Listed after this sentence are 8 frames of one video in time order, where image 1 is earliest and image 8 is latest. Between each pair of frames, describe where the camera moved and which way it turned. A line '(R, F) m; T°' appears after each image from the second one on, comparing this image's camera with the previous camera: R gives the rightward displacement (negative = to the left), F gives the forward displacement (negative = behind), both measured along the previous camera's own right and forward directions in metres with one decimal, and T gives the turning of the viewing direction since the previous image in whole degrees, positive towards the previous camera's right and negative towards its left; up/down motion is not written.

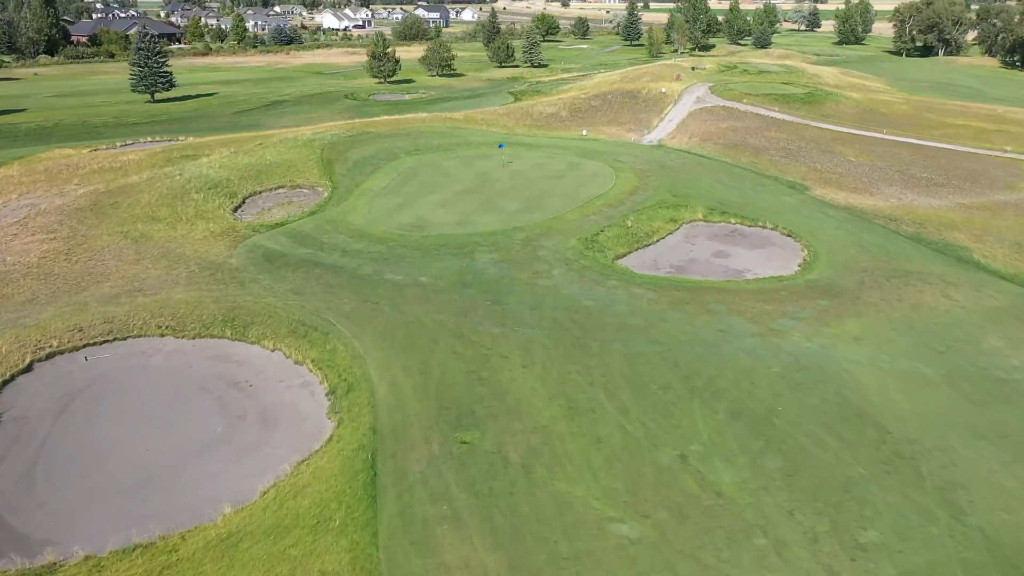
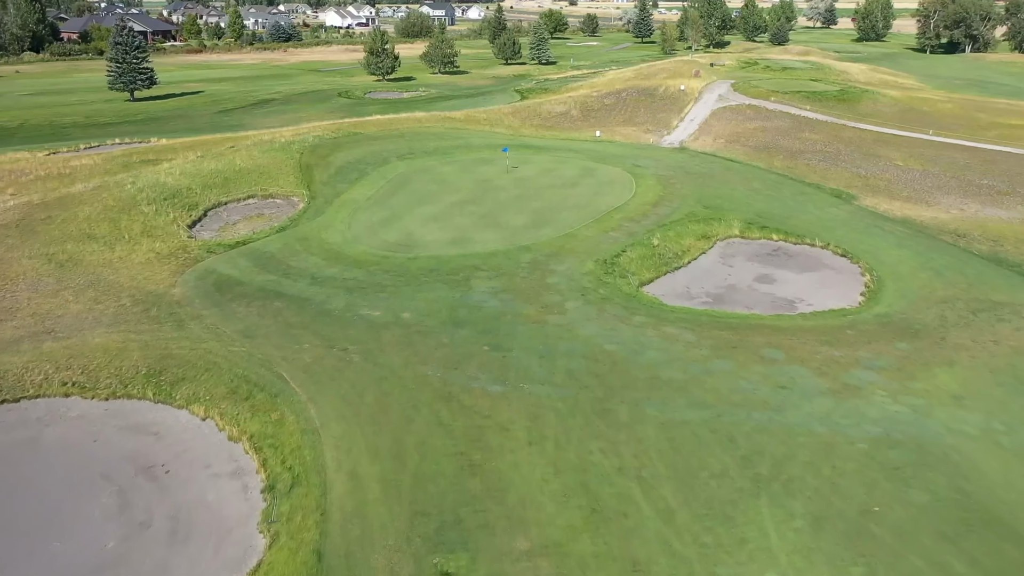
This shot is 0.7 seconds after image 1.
(+0.1, +6.1) m; 0°
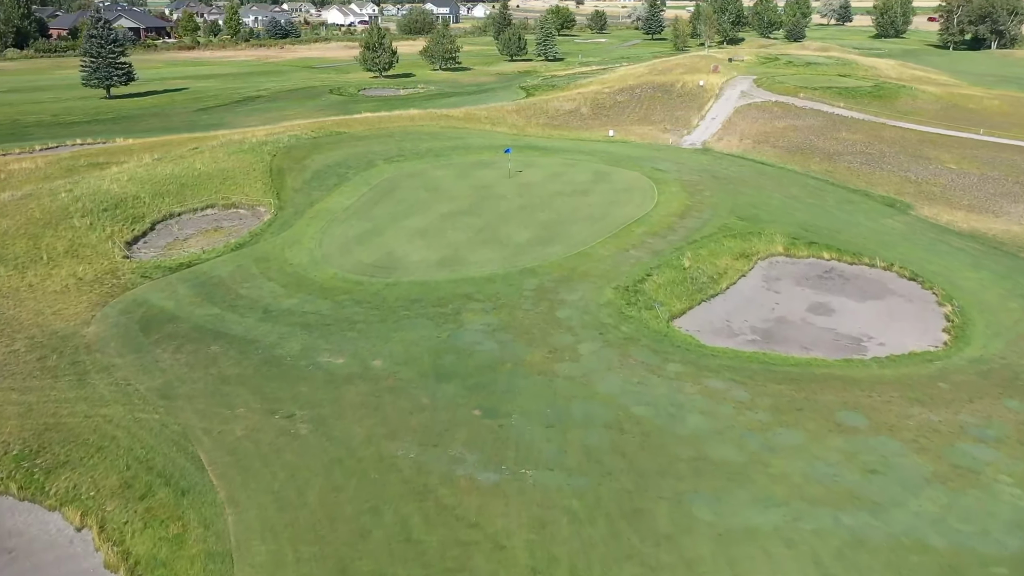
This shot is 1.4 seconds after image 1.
(+0.2, +5.7) m; 0°
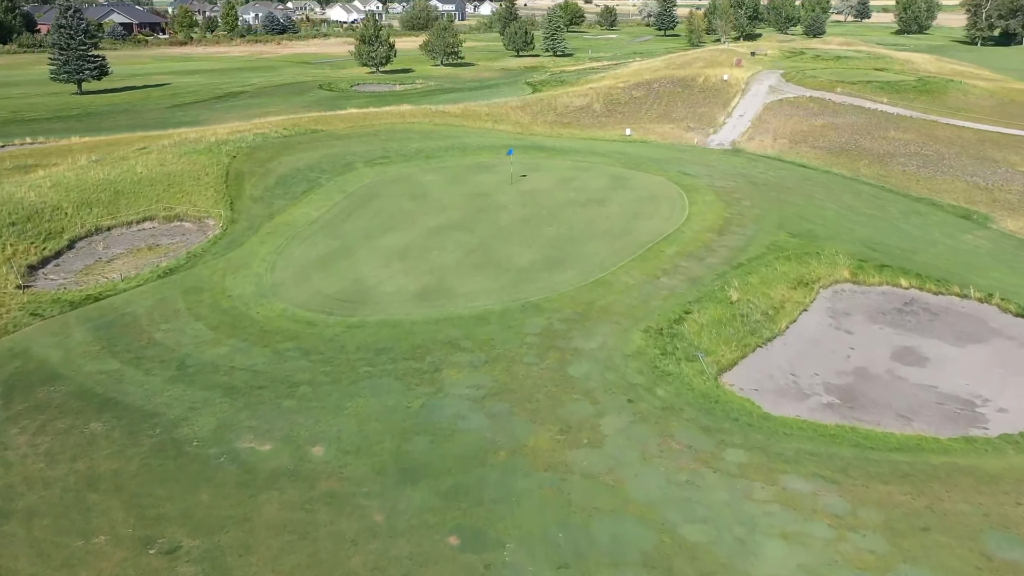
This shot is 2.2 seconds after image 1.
(+0.2, +6.0) m; 0°
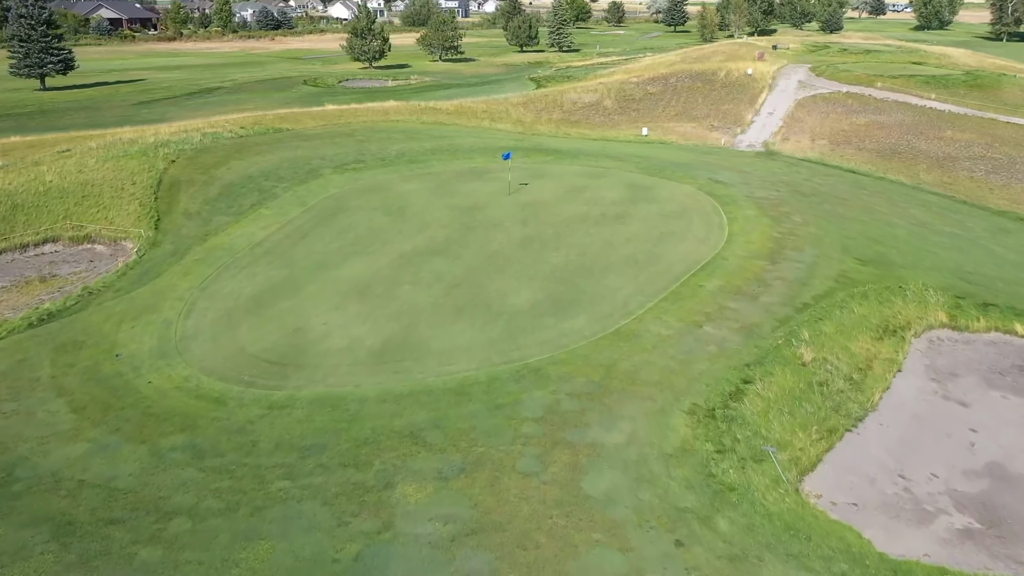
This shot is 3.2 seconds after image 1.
(+0.2, +5.9) m; 0°
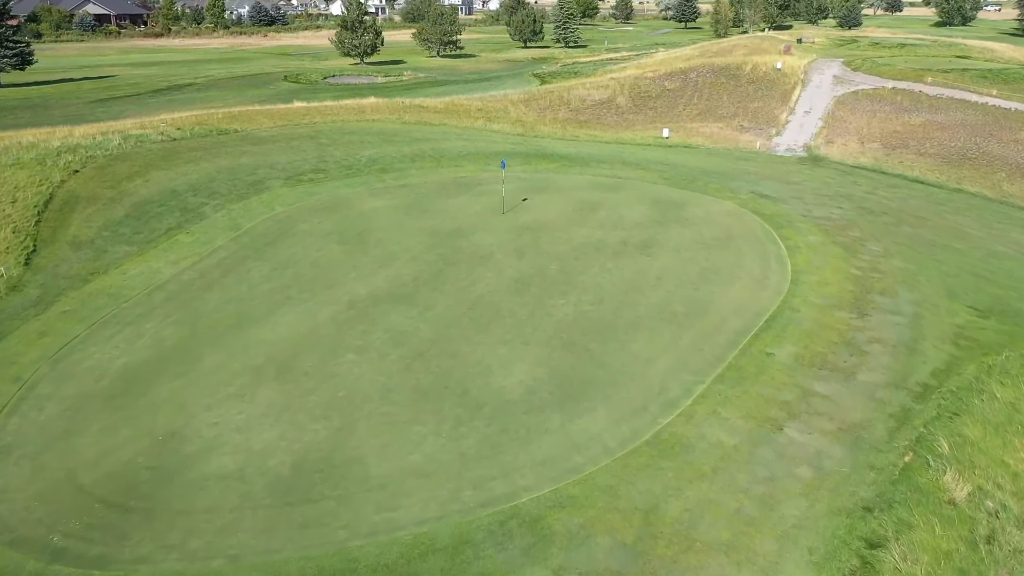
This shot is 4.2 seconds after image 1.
(+0.3, +5.9) m; 0°
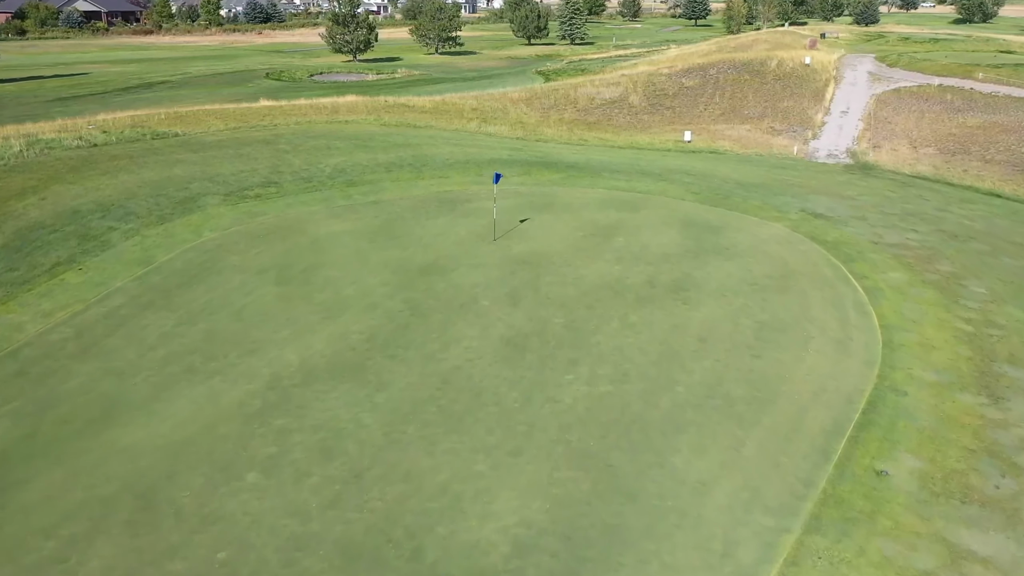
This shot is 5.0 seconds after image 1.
(+0.2, +4.6) m; 0°
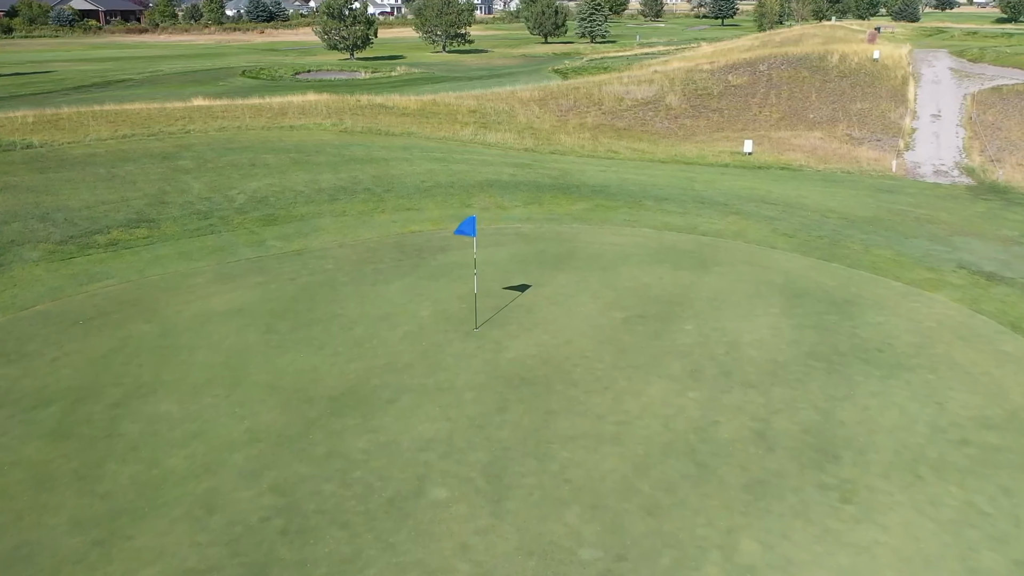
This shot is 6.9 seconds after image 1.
(+0.3, +7.1) m; -1°
